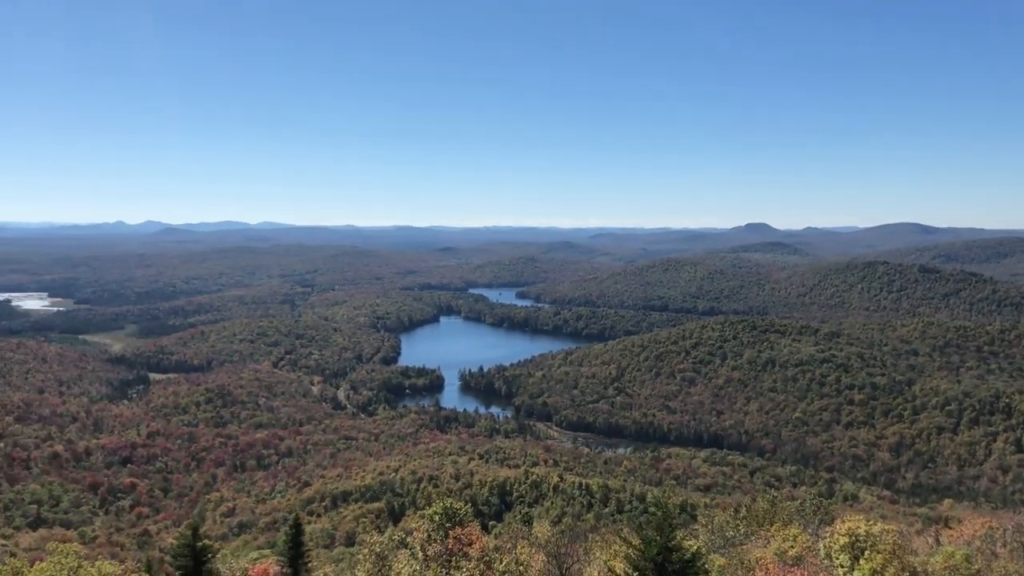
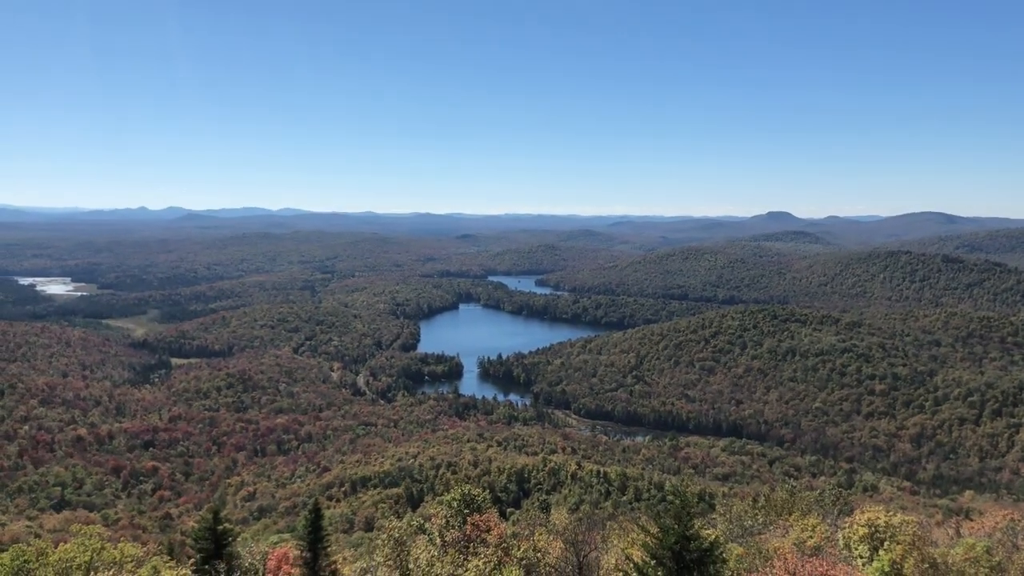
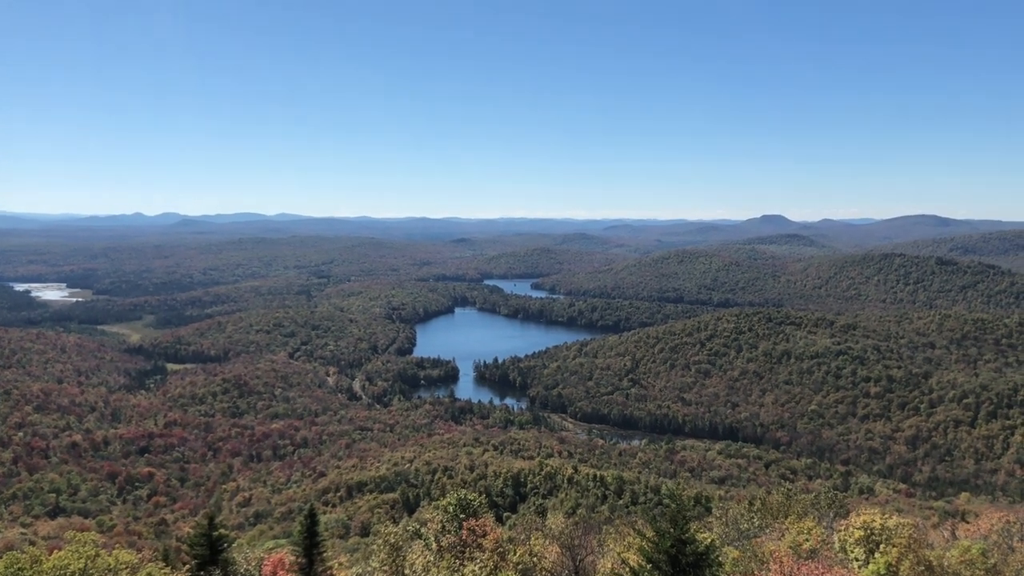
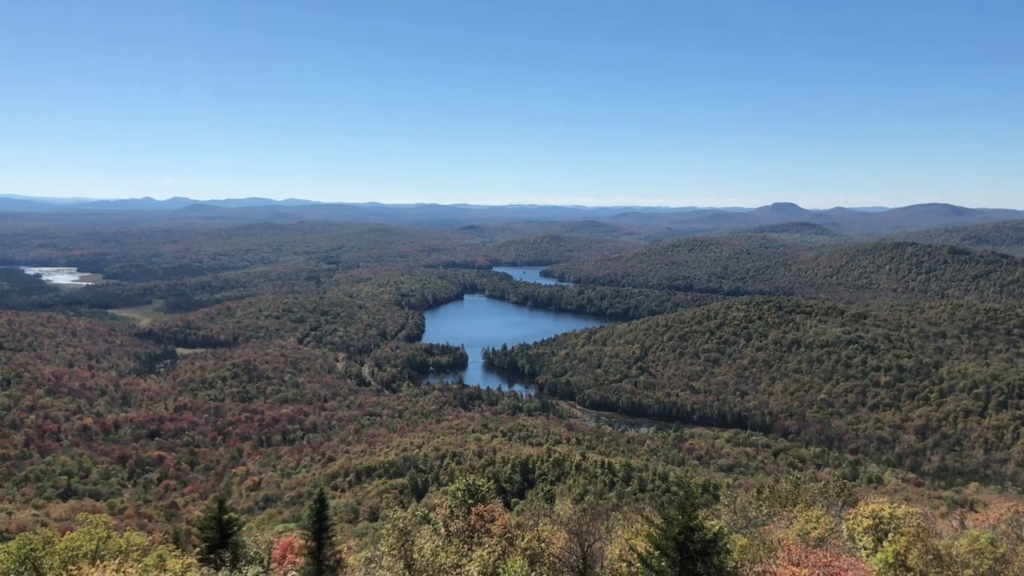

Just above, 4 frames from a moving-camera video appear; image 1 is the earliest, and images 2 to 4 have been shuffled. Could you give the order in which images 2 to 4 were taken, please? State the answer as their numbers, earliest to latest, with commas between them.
2, 4, 3
